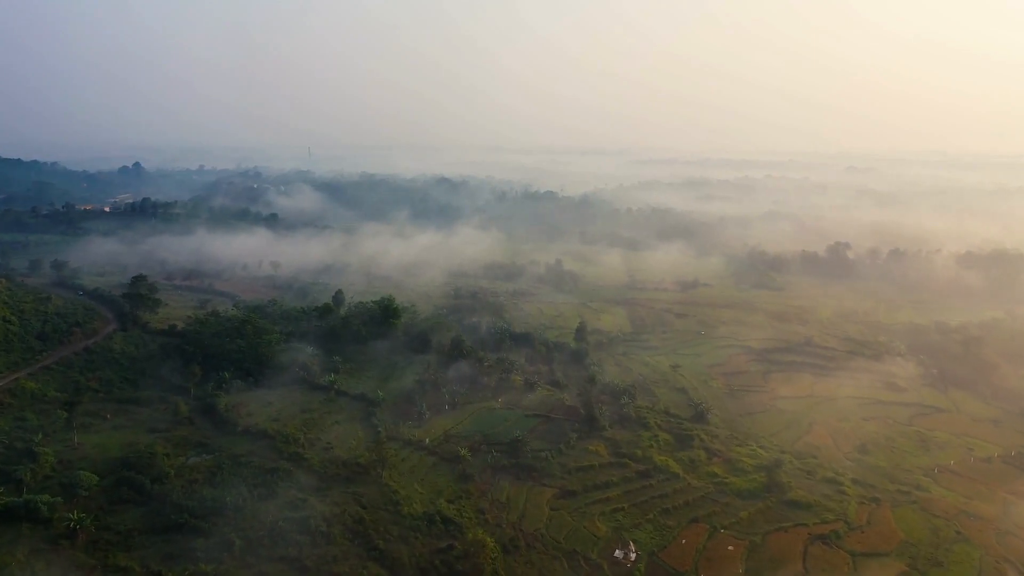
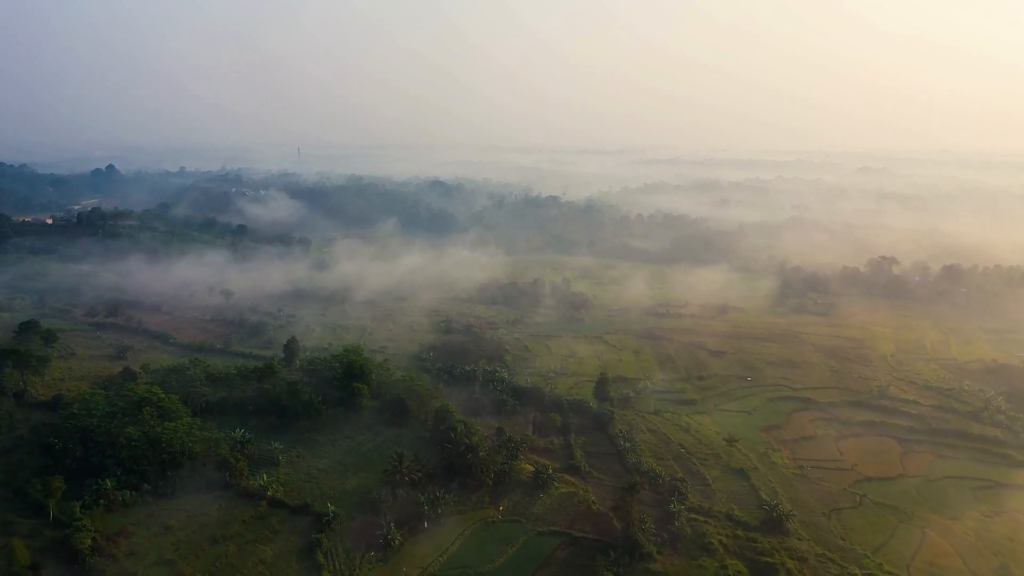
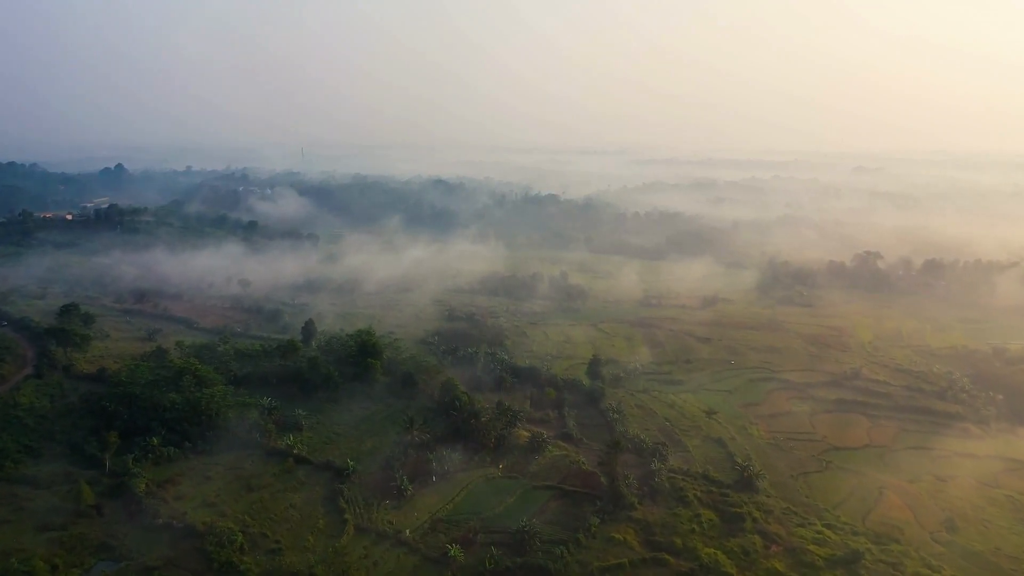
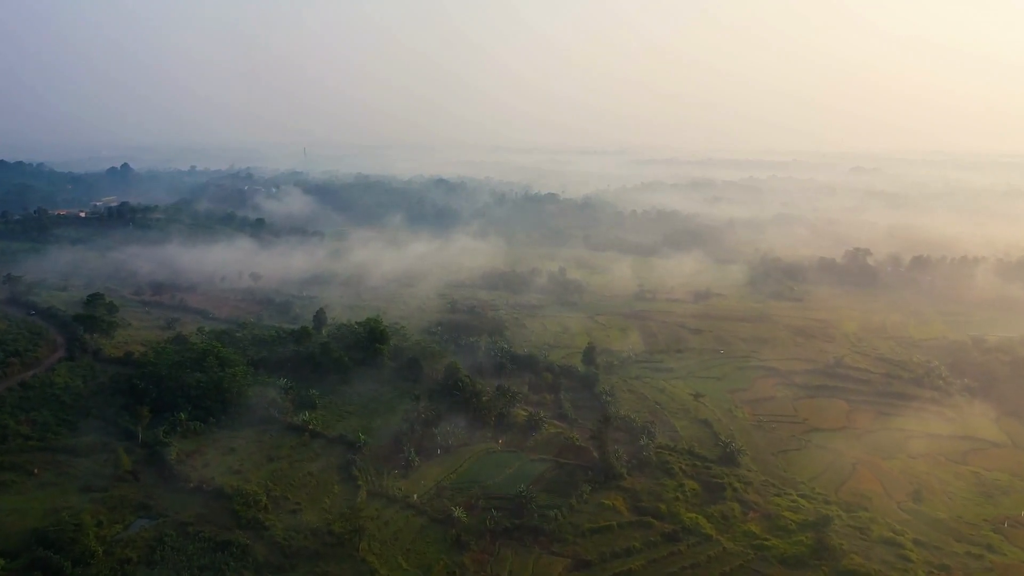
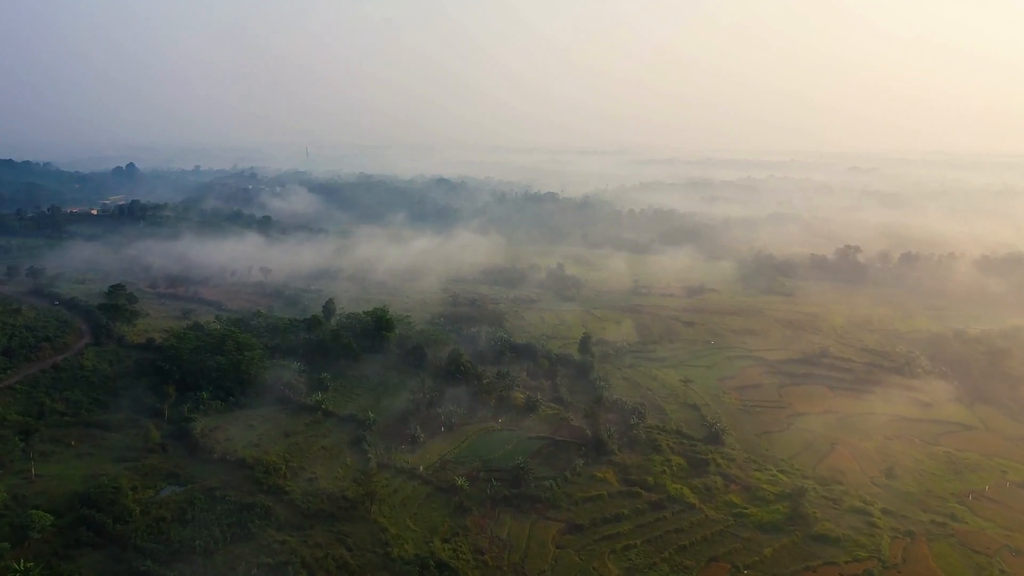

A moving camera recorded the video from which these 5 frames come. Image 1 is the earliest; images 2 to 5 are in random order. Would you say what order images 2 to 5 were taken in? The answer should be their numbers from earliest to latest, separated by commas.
5, 4, 3, 2
